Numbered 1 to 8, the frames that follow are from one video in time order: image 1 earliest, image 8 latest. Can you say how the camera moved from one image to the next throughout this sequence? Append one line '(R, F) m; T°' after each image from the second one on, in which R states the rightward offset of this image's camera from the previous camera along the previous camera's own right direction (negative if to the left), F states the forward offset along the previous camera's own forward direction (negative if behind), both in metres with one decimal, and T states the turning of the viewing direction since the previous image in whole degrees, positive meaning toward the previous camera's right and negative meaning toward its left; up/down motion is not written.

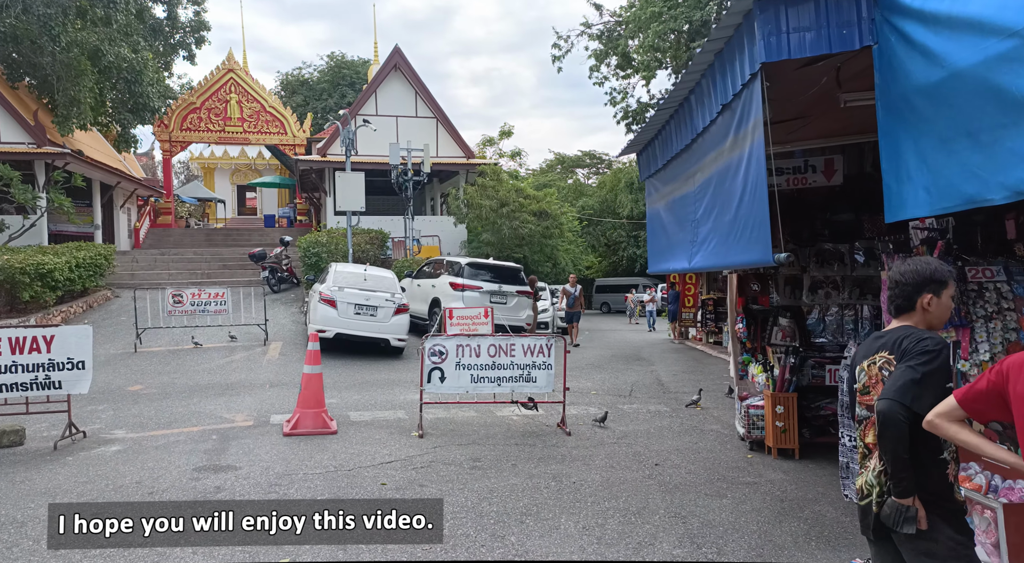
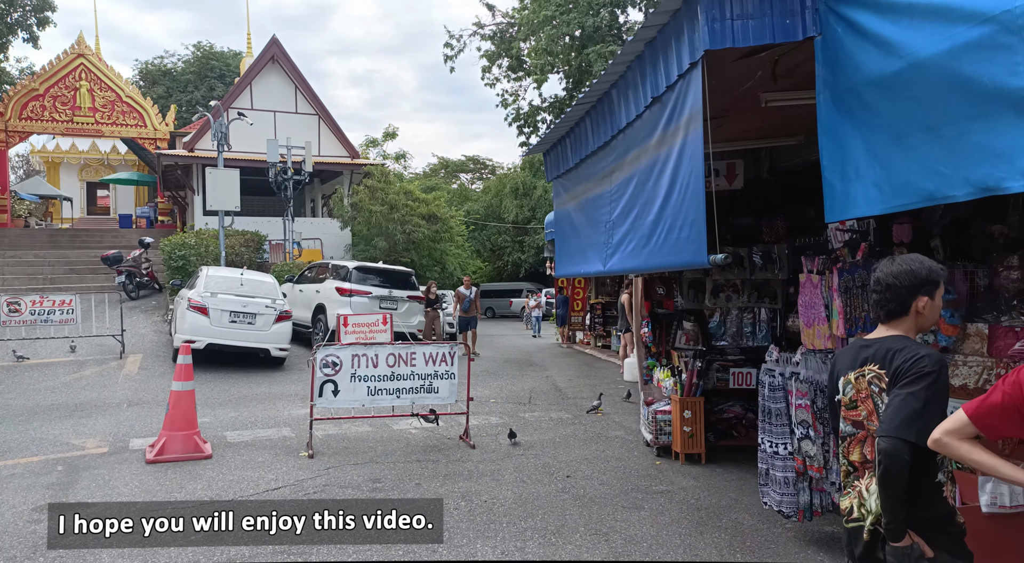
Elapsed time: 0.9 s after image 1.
(-0.2, +0.5) m; +10°
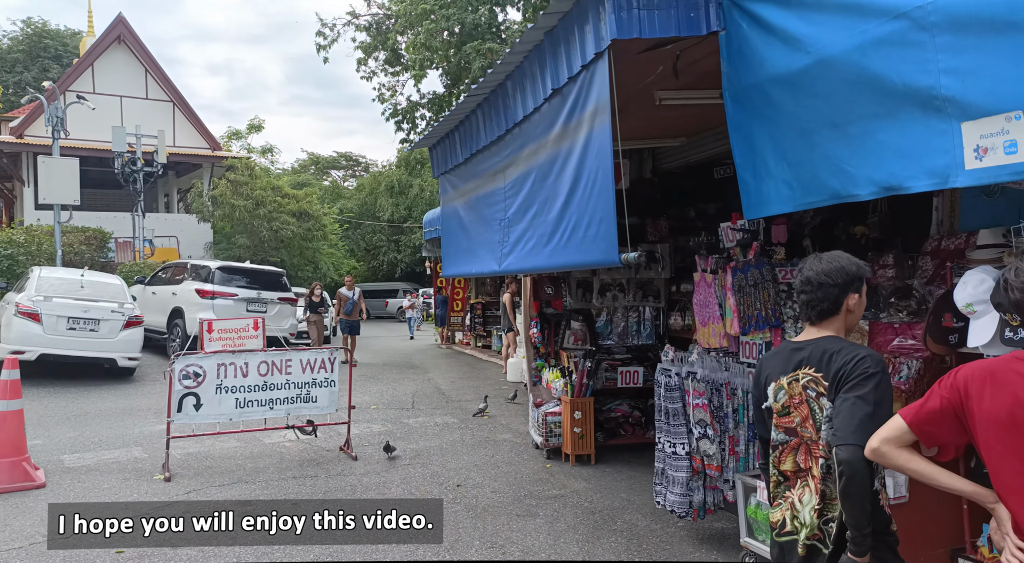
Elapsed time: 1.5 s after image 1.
(-0.1, +0.3) m; +10°
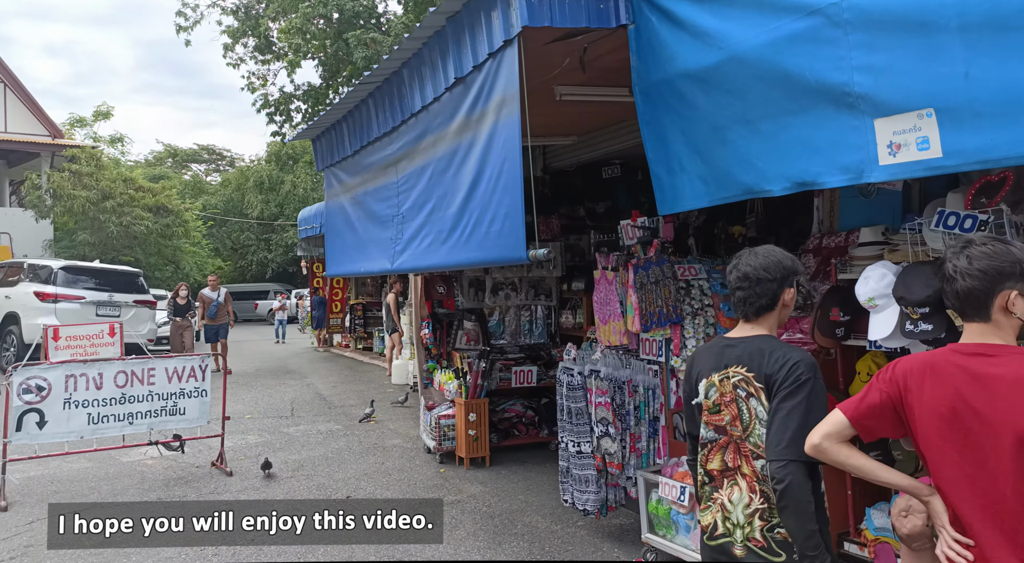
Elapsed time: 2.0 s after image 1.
(-0.2, +0.2) m; +10°
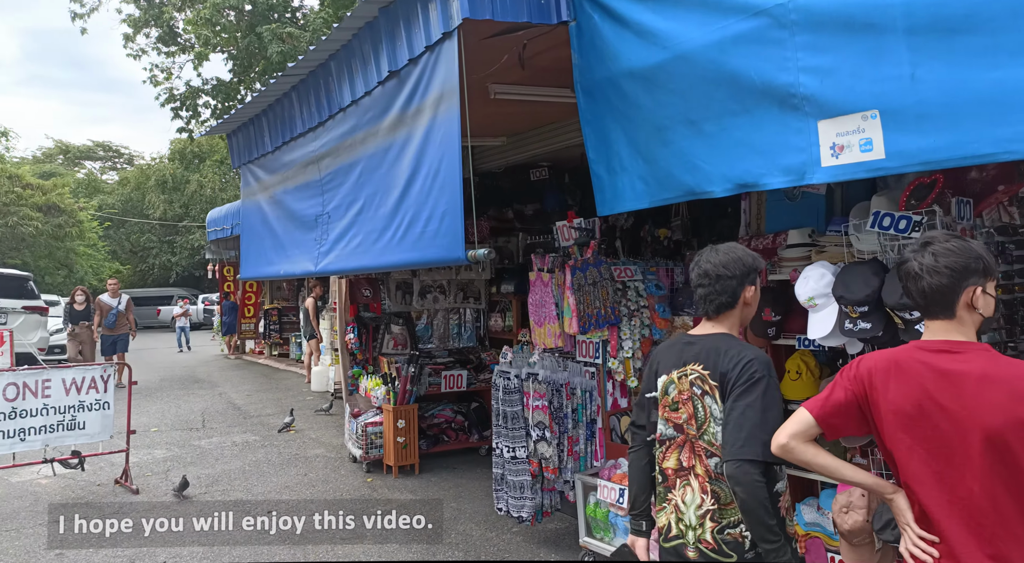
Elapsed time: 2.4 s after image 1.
(-0.1, +0.1) m; +7°
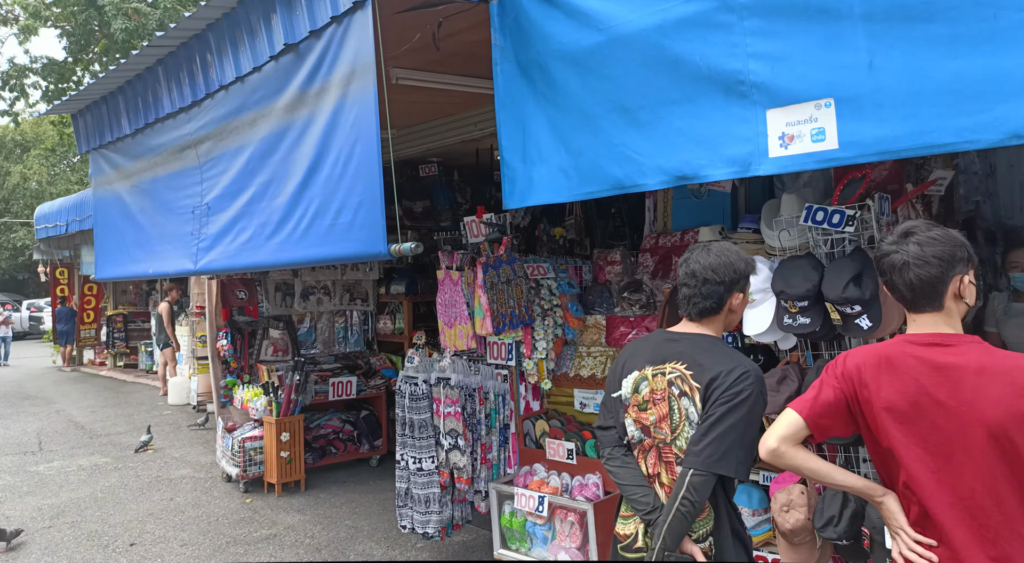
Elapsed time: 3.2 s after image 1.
(-0.3, +0.3) m; +11°
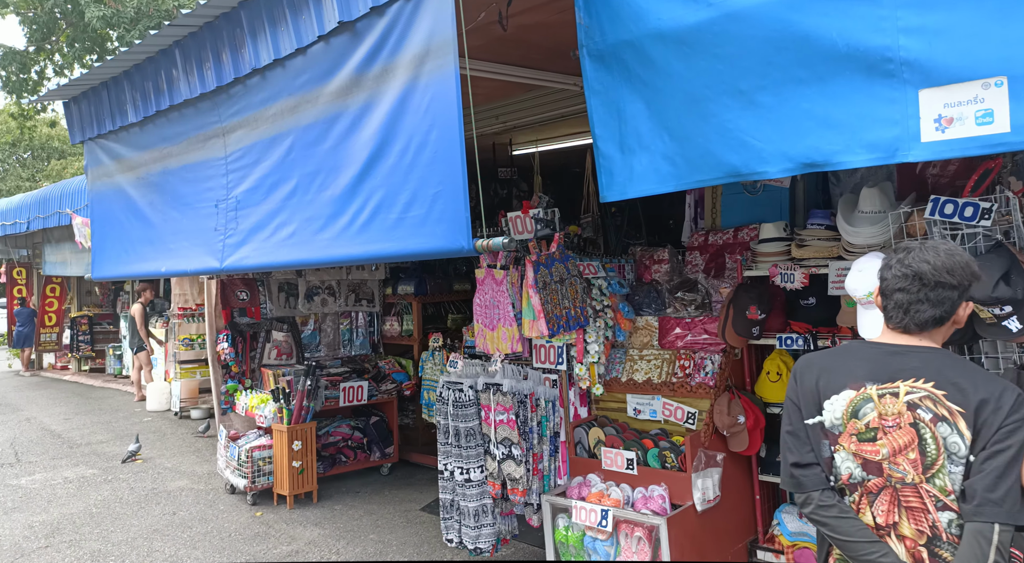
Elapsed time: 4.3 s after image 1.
(-0.5, +0.3) m; +3°
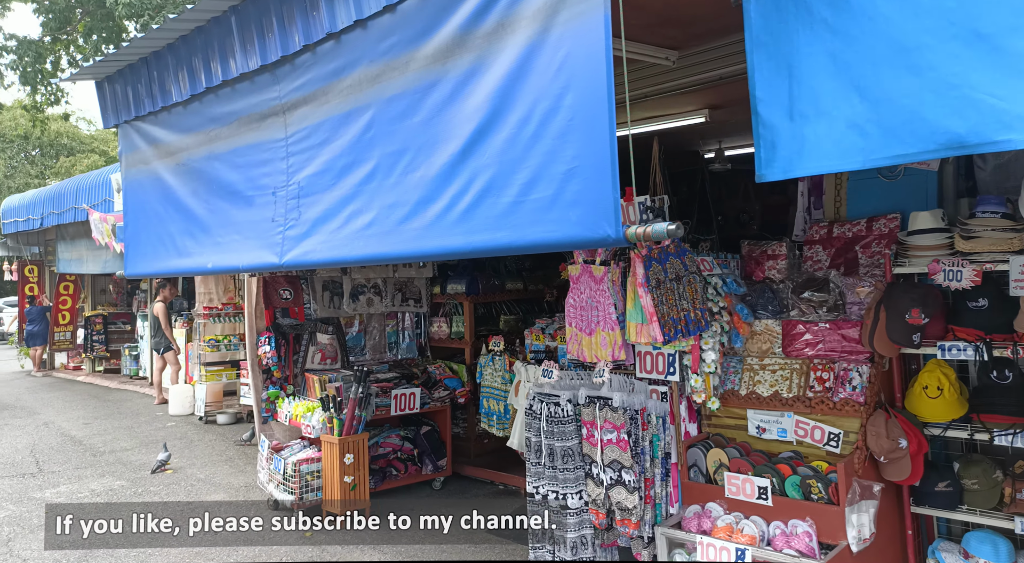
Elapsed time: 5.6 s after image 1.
(-0.5, +0.6) m; 0°
